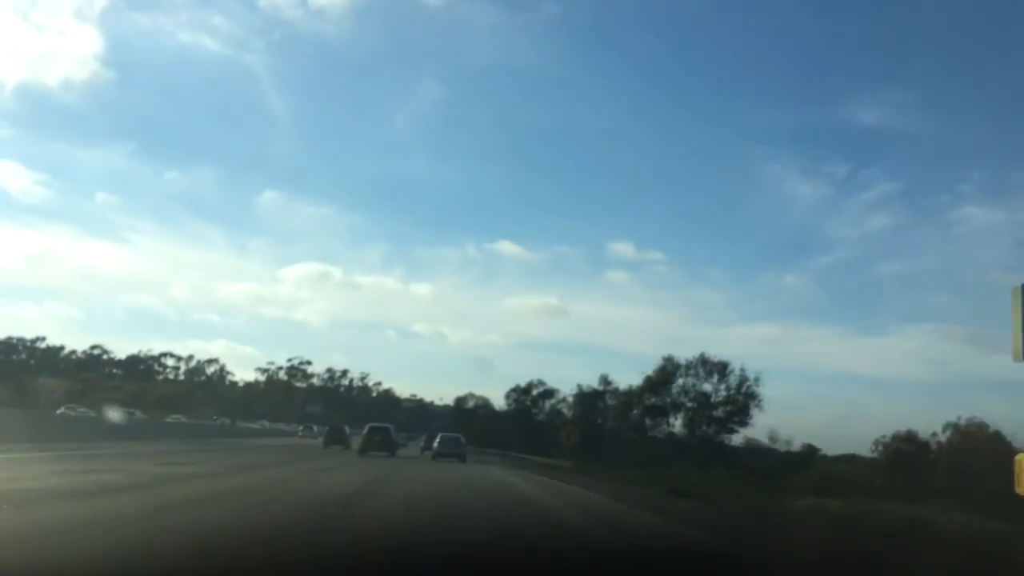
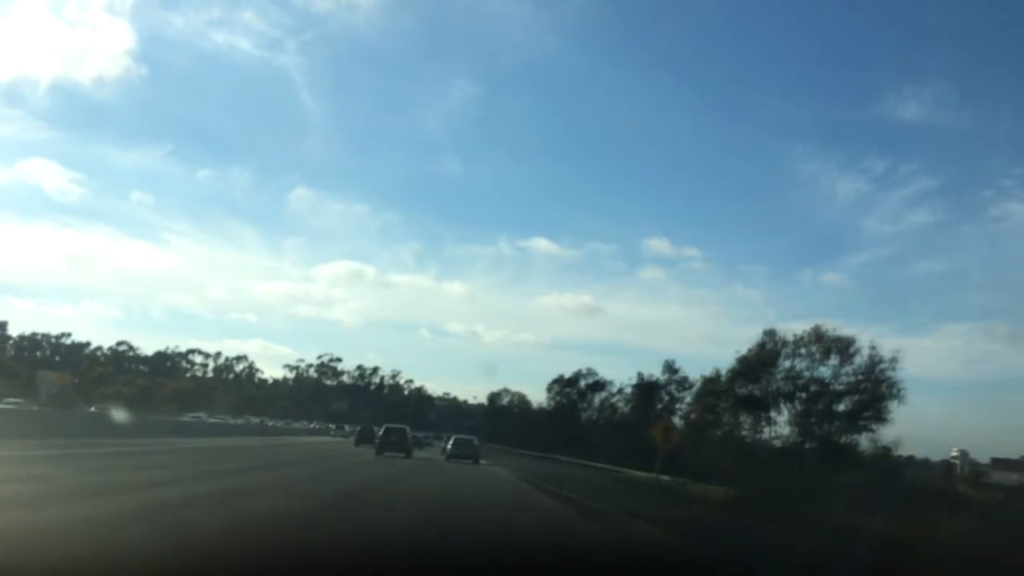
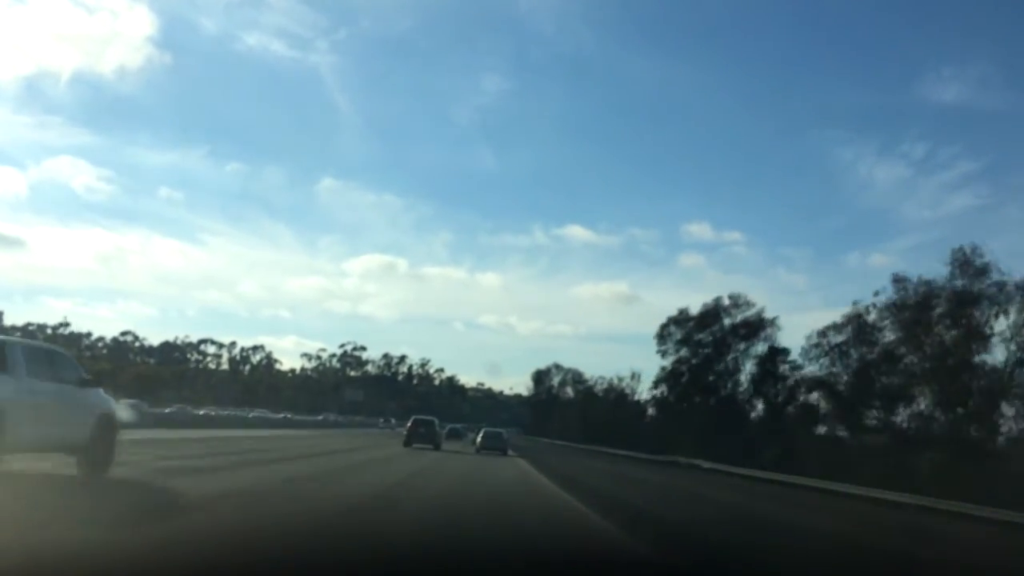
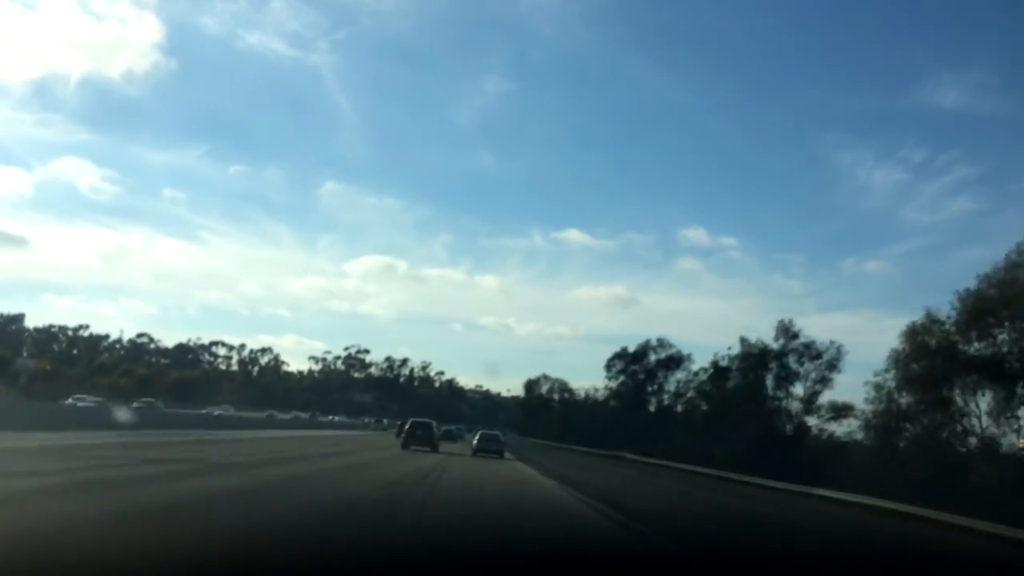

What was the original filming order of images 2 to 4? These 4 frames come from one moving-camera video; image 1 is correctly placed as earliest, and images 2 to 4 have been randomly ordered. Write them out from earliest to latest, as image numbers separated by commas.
2, 4, 3
